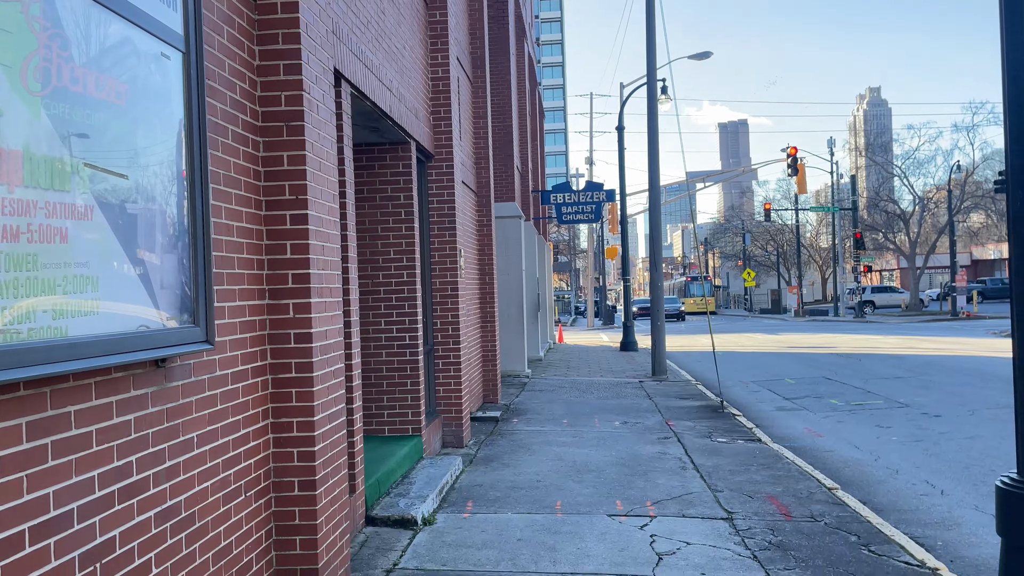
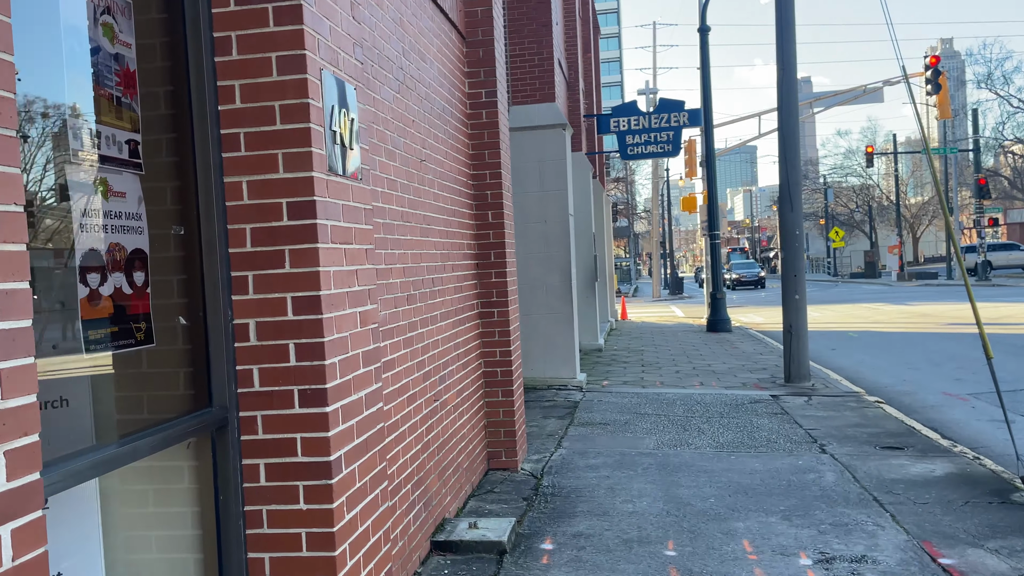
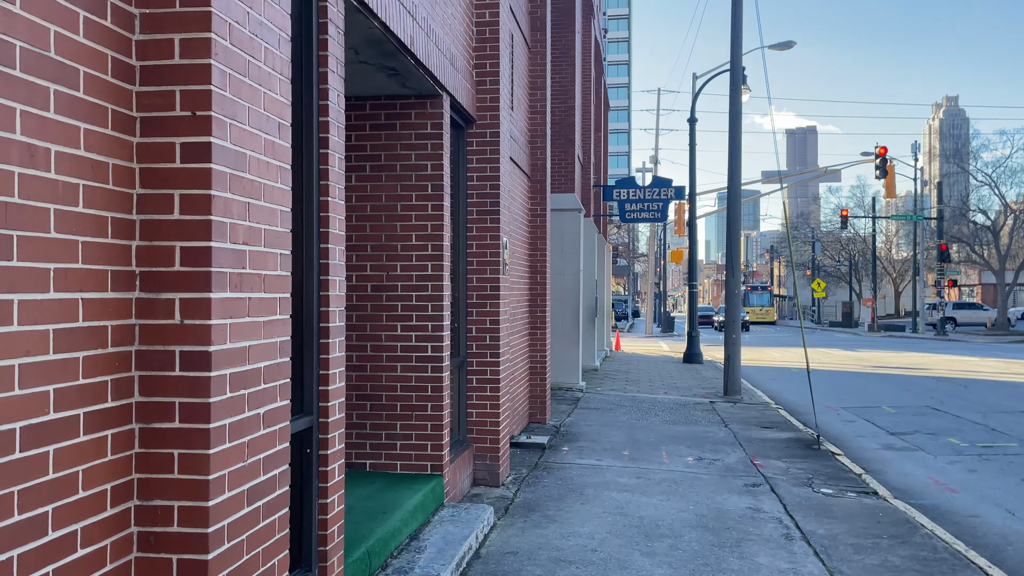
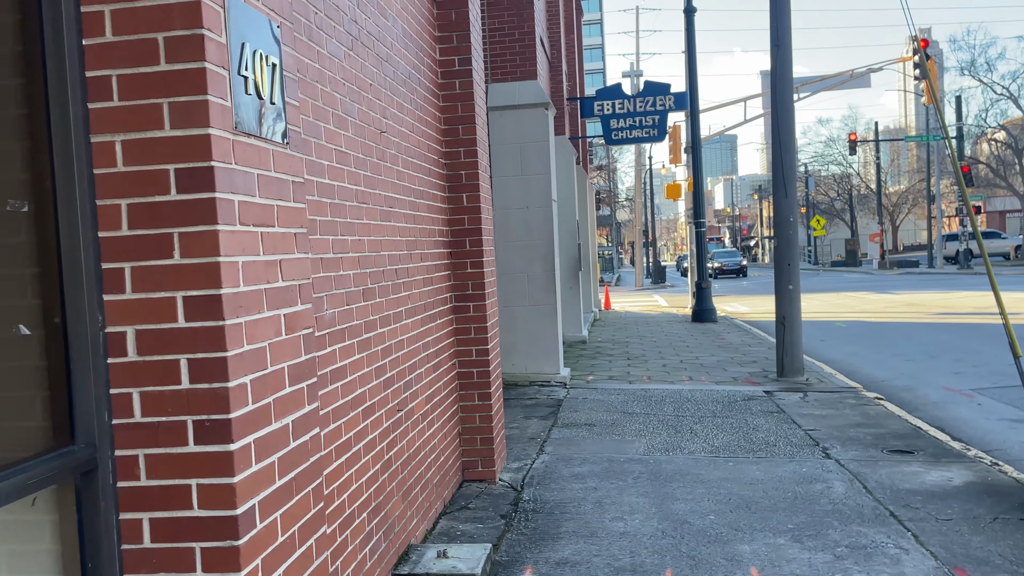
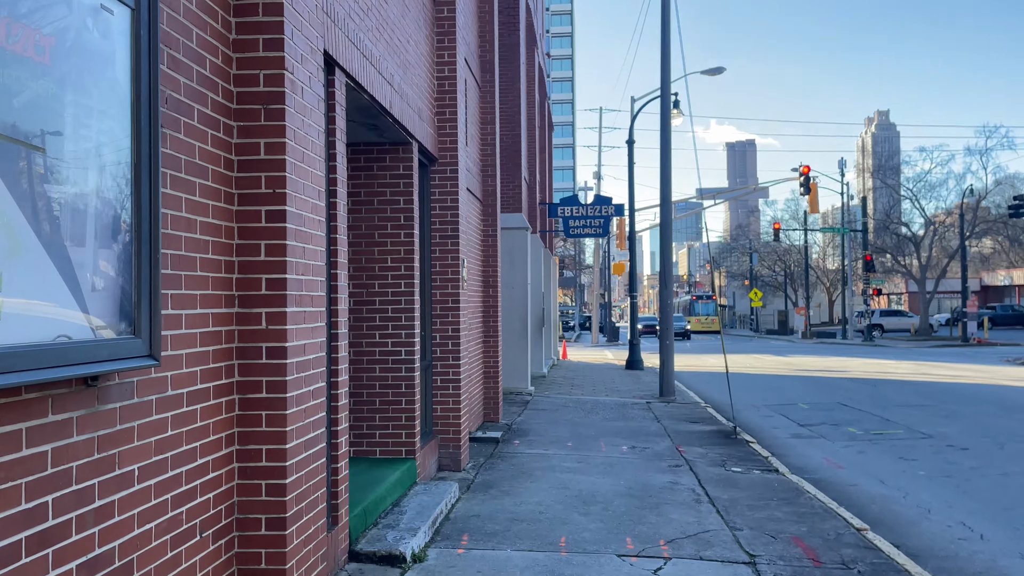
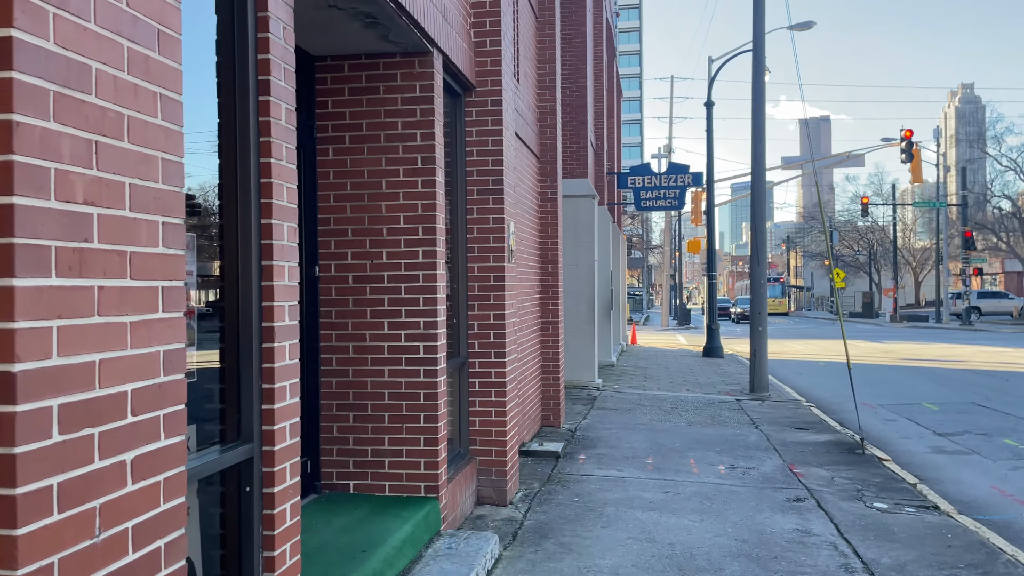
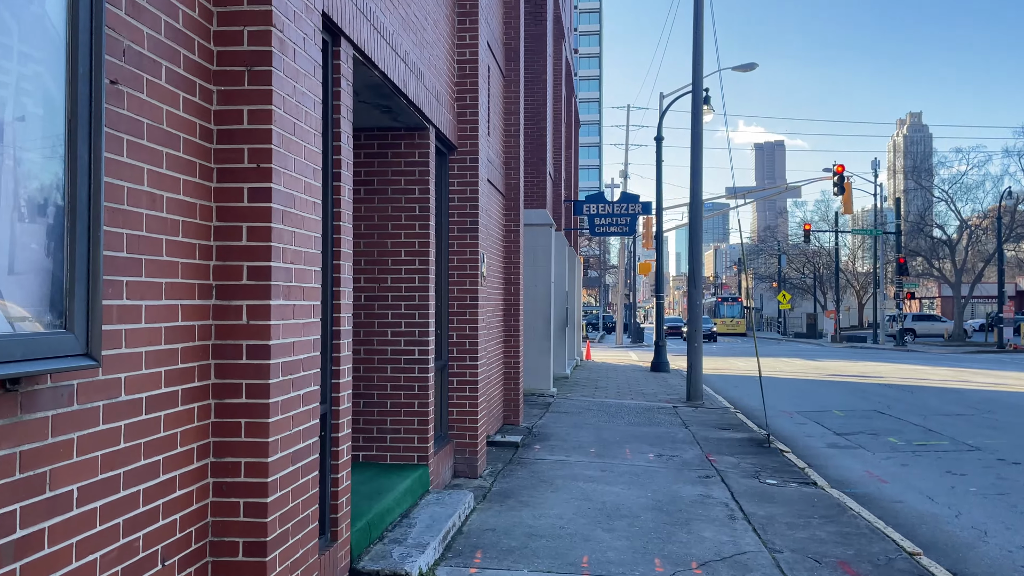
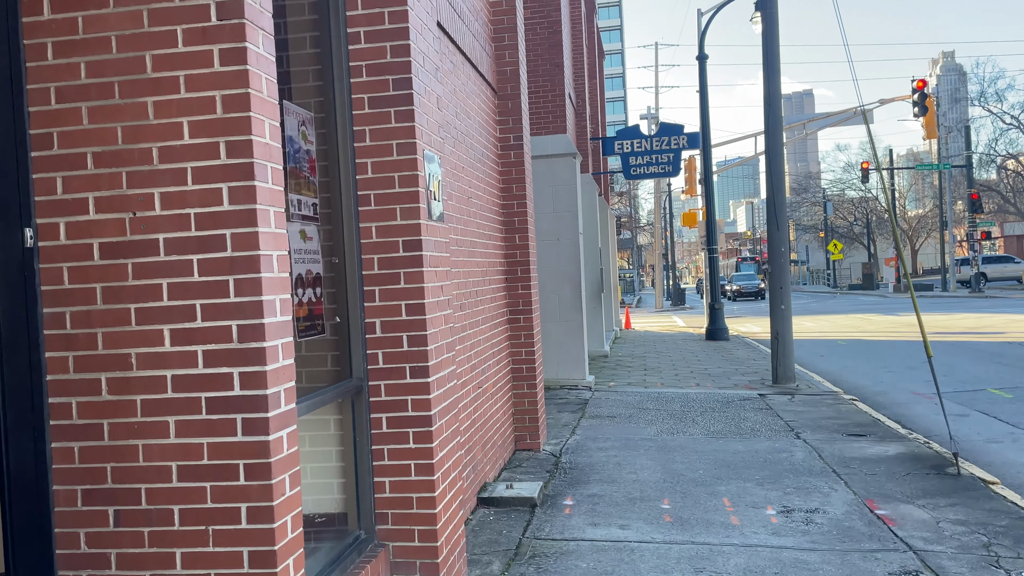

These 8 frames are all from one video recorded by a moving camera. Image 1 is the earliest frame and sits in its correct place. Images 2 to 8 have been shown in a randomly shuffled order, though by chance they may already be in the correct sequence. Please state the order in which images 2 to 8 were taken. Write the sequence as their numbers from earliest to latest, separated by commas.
5, 7, 3, 6, 8, 2, 4
